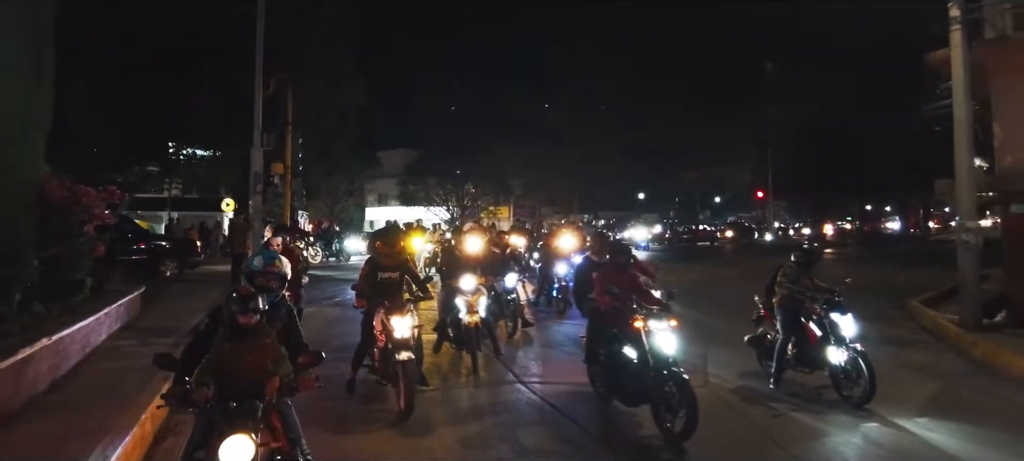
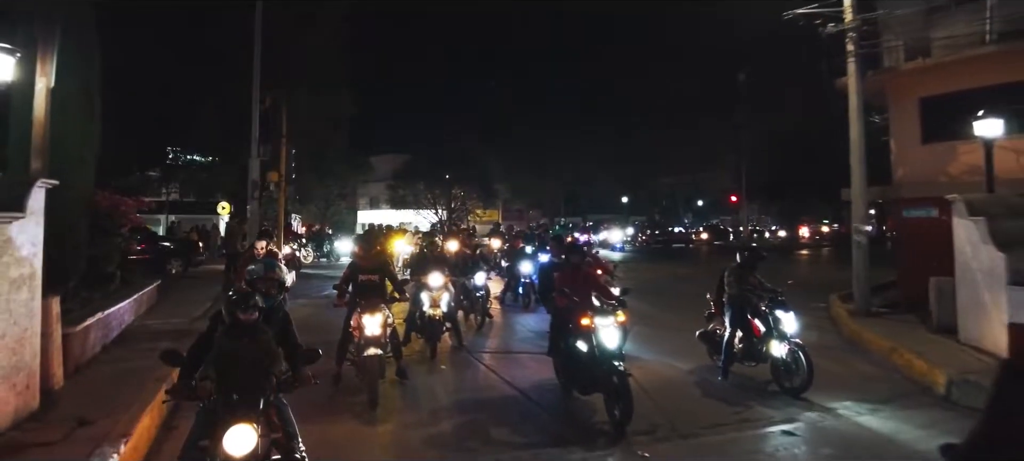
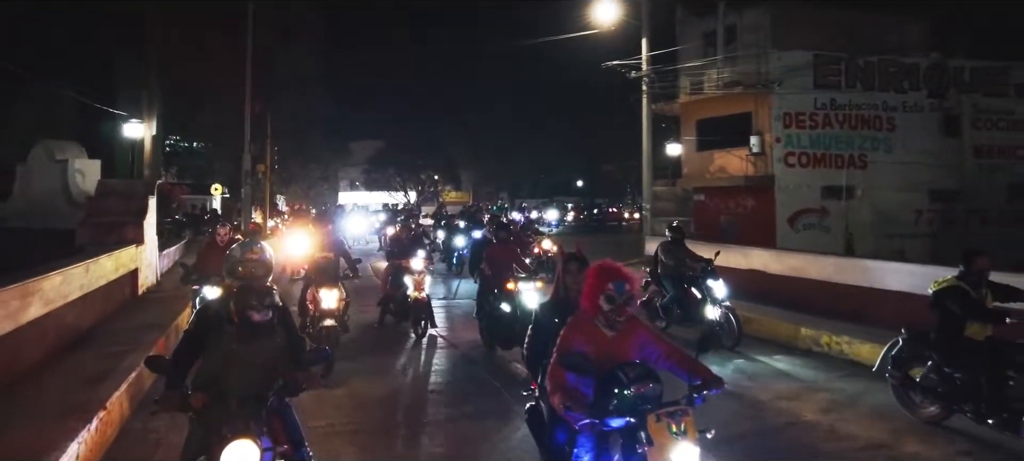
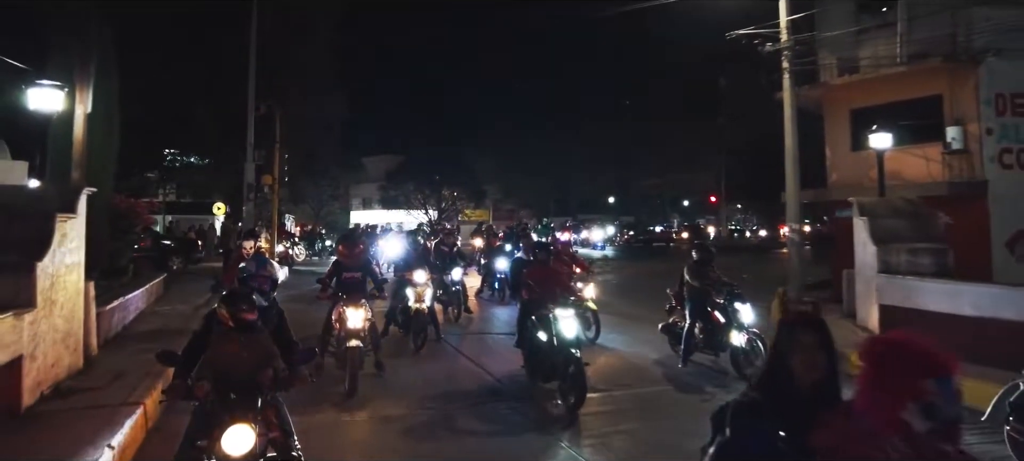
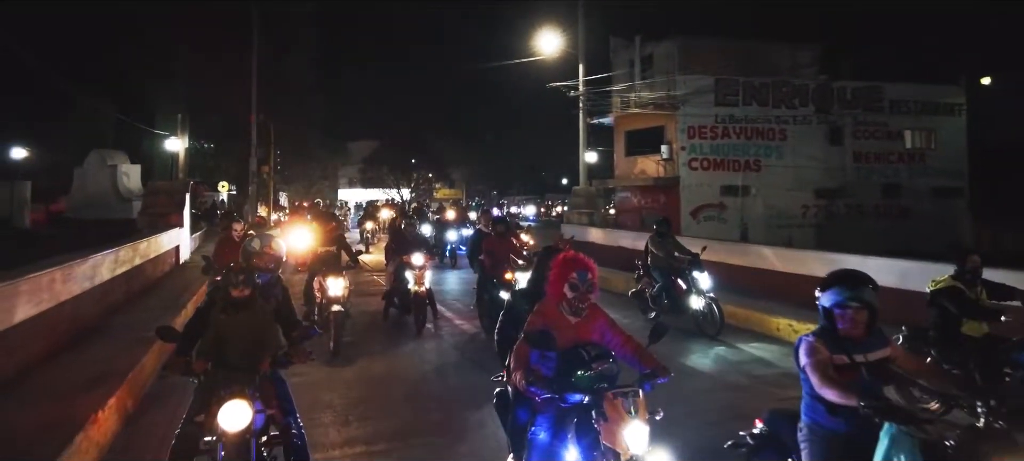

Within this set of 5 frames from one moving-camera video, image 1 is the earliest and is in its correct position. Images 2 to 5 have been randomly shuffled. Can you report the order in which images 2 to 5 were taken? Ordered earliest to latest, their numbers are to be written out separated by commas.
2, 4, 3, 5
